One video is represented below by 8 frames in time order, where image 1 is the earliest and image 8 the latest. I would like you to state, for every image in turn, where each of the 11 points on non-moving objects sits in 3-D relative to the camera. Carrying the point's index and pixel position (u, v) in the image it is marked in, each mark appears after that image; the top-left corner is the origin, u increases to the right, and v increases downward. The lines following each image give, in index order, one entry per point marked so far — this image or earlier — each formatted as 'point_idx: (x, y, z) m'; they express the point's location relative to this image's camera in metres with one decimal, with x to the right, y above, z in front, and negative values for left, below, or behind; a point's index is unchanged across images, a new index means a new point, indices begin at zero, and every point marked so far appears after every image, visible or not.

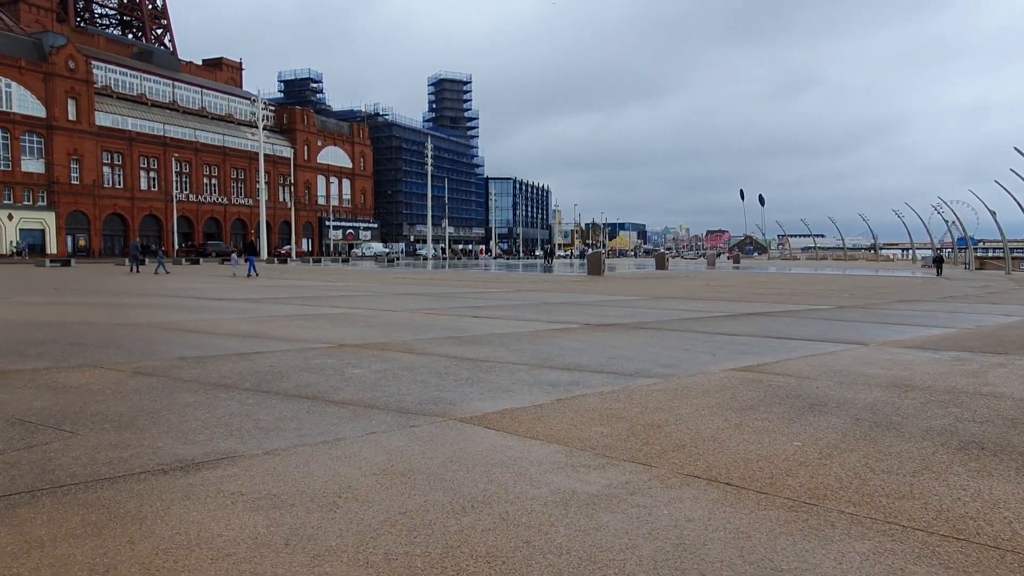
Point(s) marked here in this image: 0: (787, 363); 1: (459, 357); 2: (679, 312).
0: (+3.5, -1.0, +9.3) m
1: (-0.7, -0.9, +9.4) m
2: (+3.6, -0.5, +16.3) m
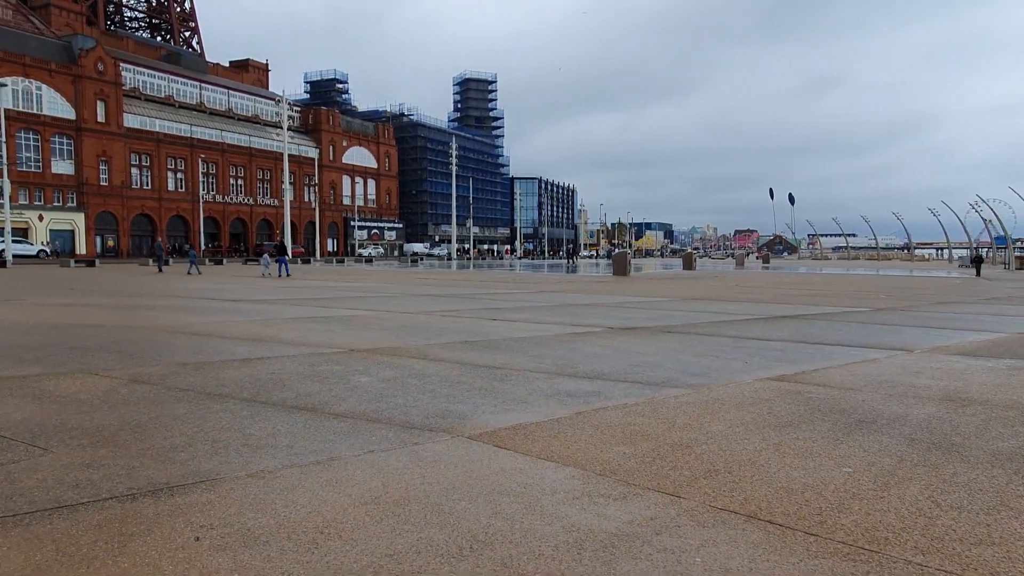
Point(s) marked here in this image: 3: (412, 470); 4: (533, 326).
0: (+3.7, -1.0, +8.6) m
1: (-0.5, -0.9, +8.9) m
2: (+4.0, -0.6, +15.6) m
3: (-0.6, -1.2, +4.8) m
4: (+0.4, -0.7, +12.9) m
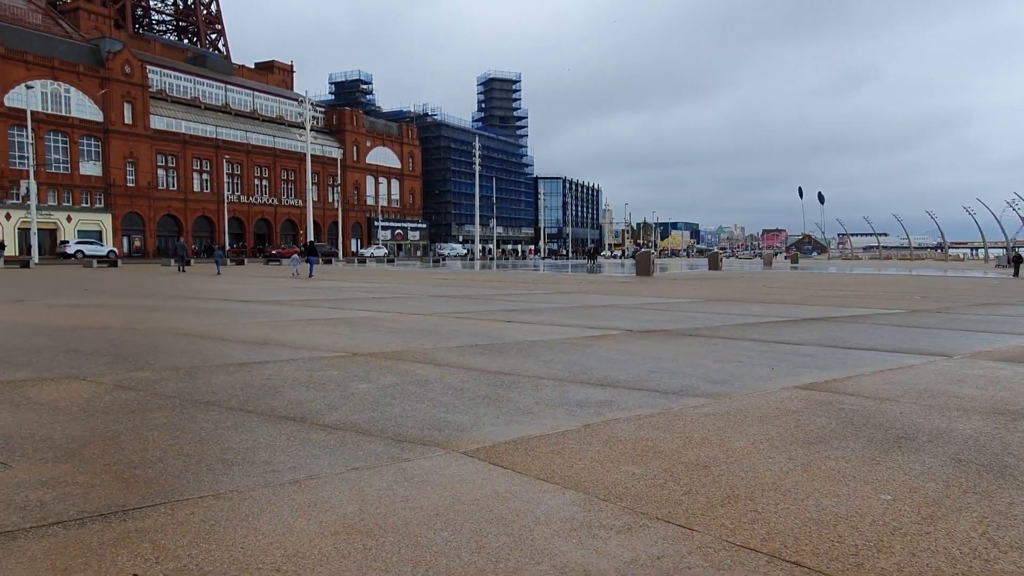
0: (+3.8, -1.0, +8.0) m
1: (-0.4, -0.9, +8.4) m
2: (+4.4, -0.6, +15.0) m
3: (-0.7, -1.2, +4.3) m
4: (+0.6, -0.7, +12.4) m
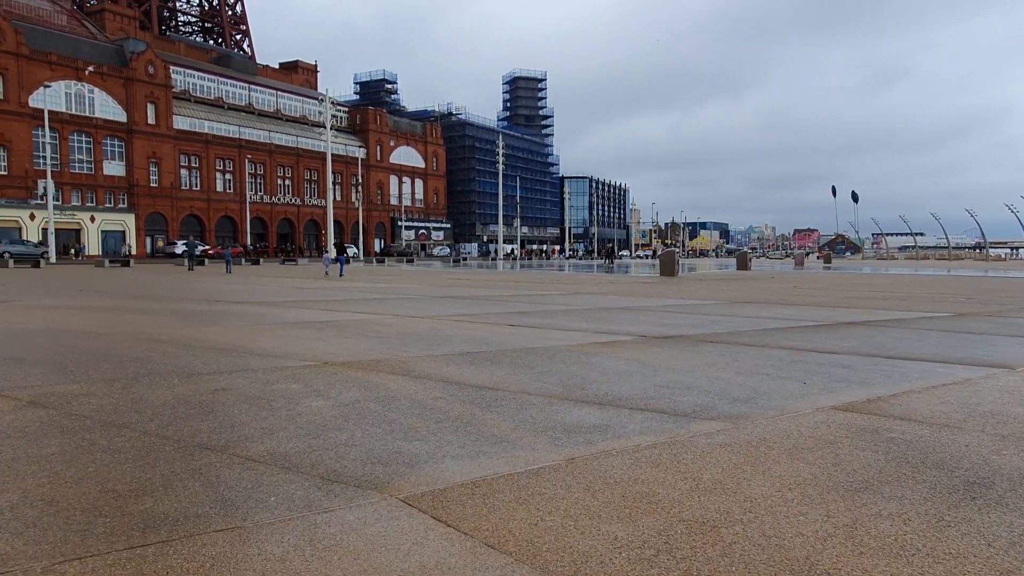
0: (+3.6, -1.0, +6.7) m
1: (-0.5, -0.9, +7.3) m
2: (+4.5, -0.6, +13.6) m
3: (-1.0, -1.2, +3.2) m
4: (+0.7, -0.7, +11.2) m
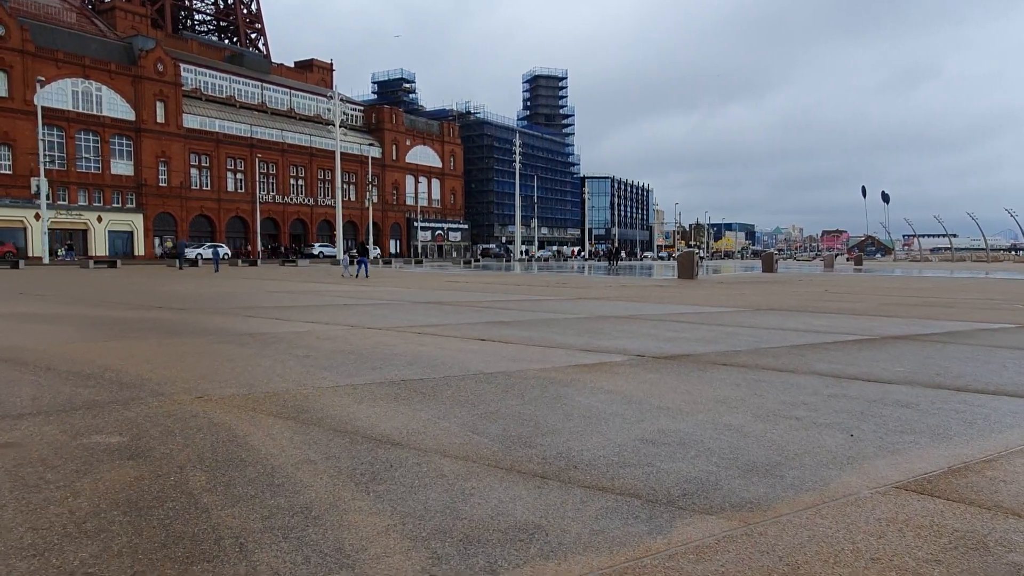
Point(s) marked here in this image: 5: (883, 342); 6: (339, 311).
0: (+3.0, -1.1, +4.4) m
1: (-1.1, -1.0, +5.1) m
2: (+4.1, -0.7, +11.3) m
3: (-1.6, -1.3, +1.1) m
4: (+0.2, -0.8, +9.1) m
5: (+5.4, -0.8, +10.7) m
6: (-3.3, -0.4, +14.0) m
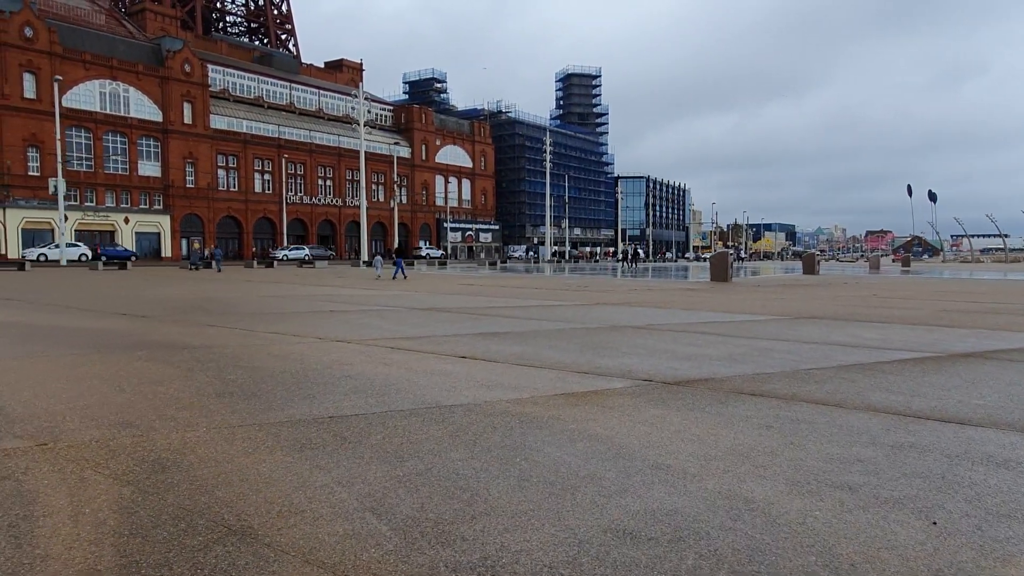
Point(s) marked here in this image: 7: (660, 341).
0: (+2.6, -1.2, +2.7) m
1: (-1.5, -1.1, +3.5) m
2: (+4.0, -0.8, +9.5) m
3: (-2.3, -1.3, -0.4) m
4: (0.0, -0.9, +7.4) m
5: (+5.3, -0.9, +8.8) m
6: (-3.2, -0.5, +12.5) m
7: (+2.0, -0.7, +10.2) m
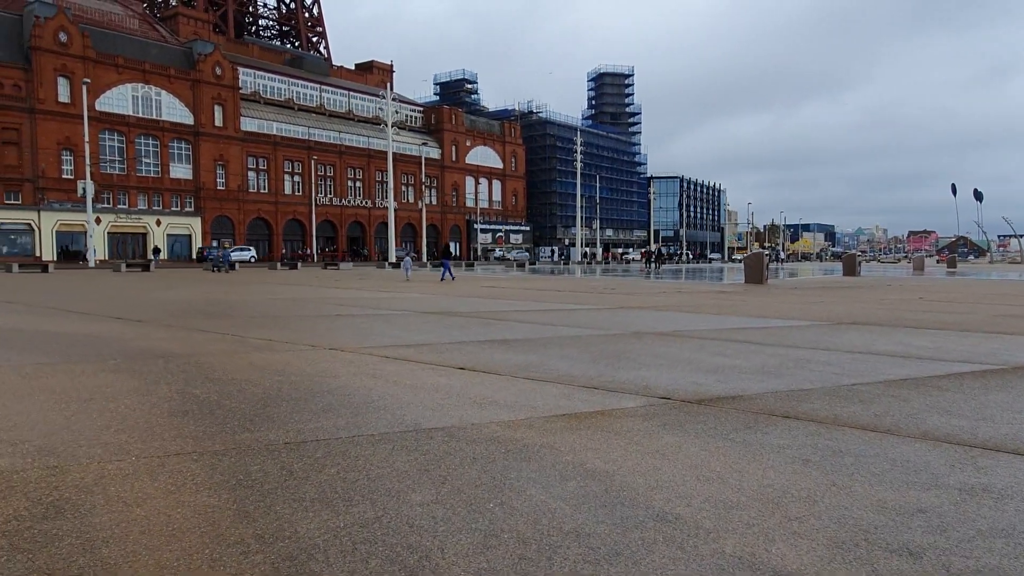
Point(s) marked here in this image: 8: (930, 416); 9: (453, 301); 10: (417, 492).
0: (+2.4, -1.2, +1.7) m
1: (-1.7, -1.1, +2.8) m
2: (+4.1, -0.8, +8.5) m
3: (-2.6, -1.4, -1.2) m
4: (0.0, -0.9, +6.6) m
5: (+5.3, -0.9, +7.7) m
6: (-3.0, -0.6, +11.8) m
7: (+2.1, -0.8, +9.2) m
8: (+3.3, -1.0, +5.8) m
9: (-1.4, -0.3, +17.9) m
10: (-0.5, -1.1, +3.9) m
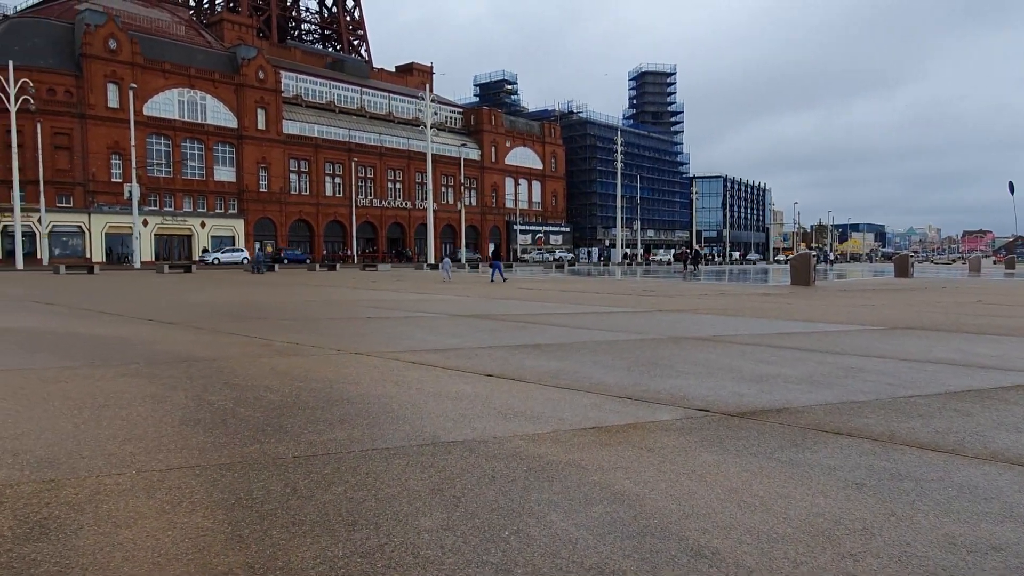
0: (+2.3, -1.2, +1.2) m
1: (-1.6, -1.1, +2.5) m
2: (+4.4, -0.9, +7.9) m
3: (-2.8, -1.4, -1.4) m
4: (+0.2, -0.9, +6.2) m
5: (+5.6, -0.9, +7.1) m
6: (-2.5, -0.6, +11.6) m
7: (+2.5, -0.8, +8.7) m
8: (+3.5, -1.0, +5.3) m
9: (-0.6, -0.4, +17.6) m
10: (-0.4, -1.1, +3.6) m
